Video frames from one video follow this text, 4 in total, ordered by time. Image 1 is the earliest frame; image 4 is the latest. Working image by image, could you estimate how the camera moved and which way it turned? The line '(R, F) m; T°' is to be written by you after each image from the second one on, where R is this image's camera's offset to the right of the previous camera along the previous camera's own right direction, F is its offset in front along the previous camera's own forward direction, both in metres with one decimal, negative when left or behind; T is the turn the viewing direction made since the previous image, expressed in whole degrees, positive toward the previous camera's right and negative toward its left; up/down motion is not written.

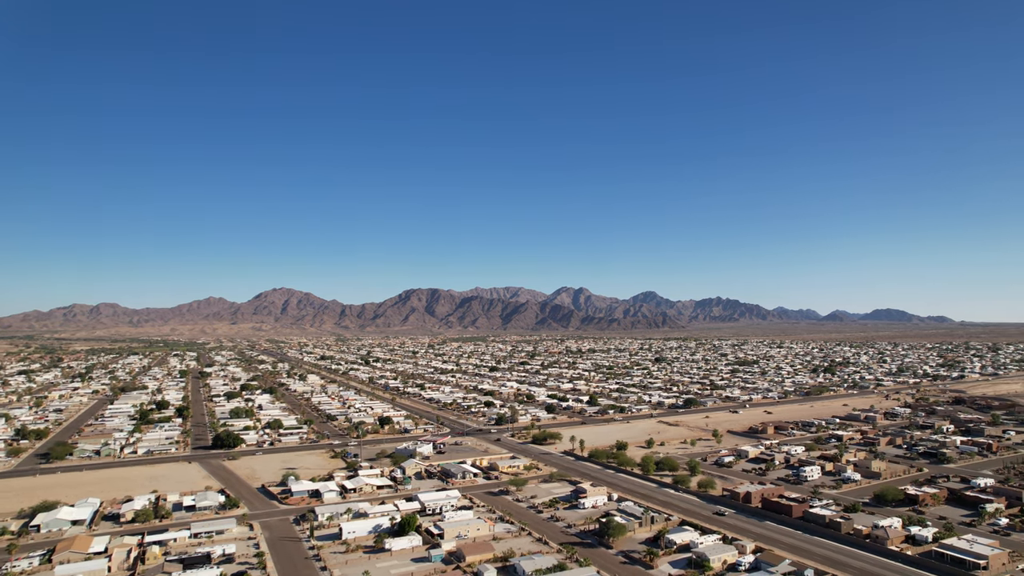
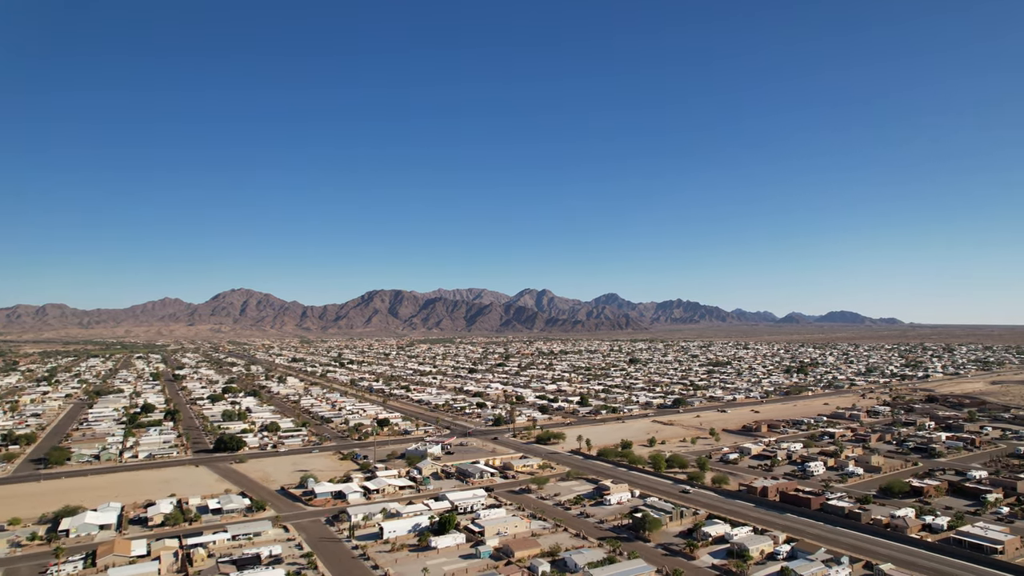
(-2.5, -0.5) m; +3°
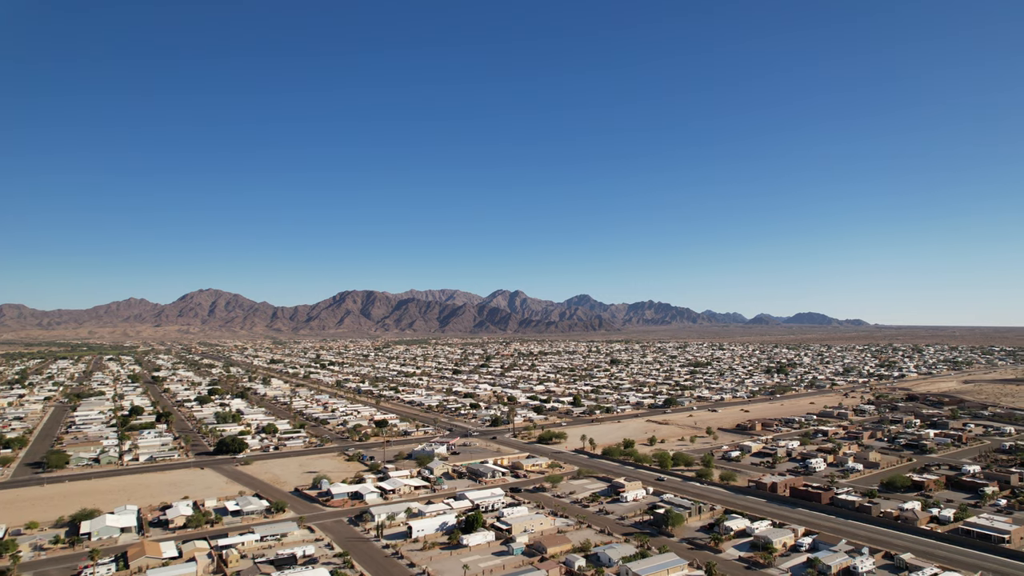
(-1.8, -0.4) m; +2°
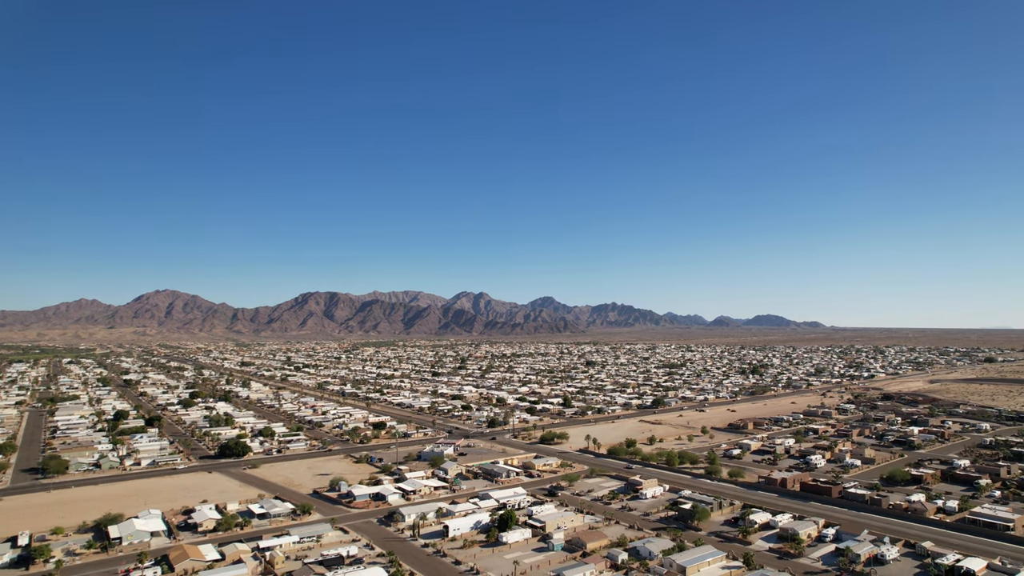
(-2.3, -0.5) m; +3°
